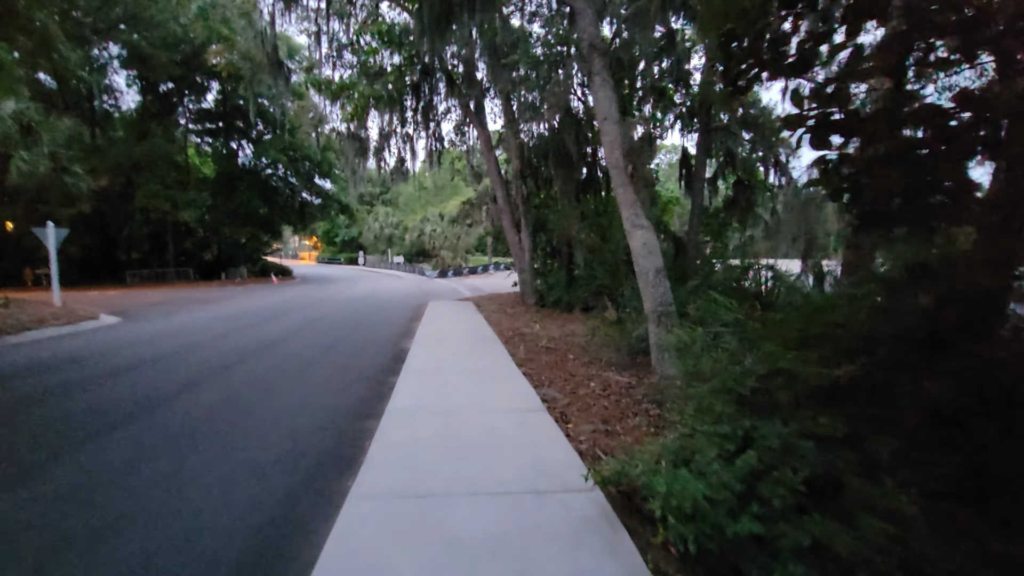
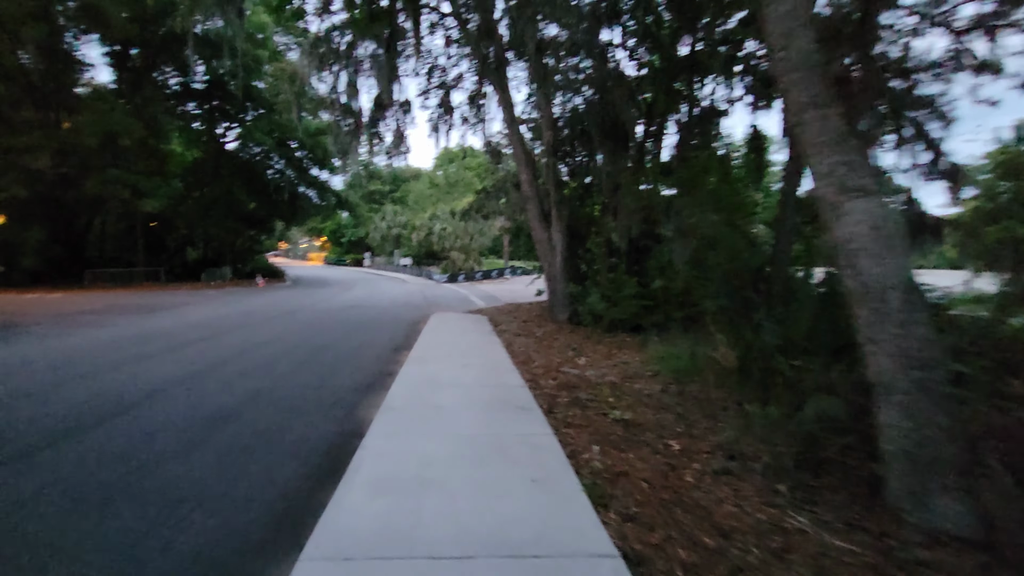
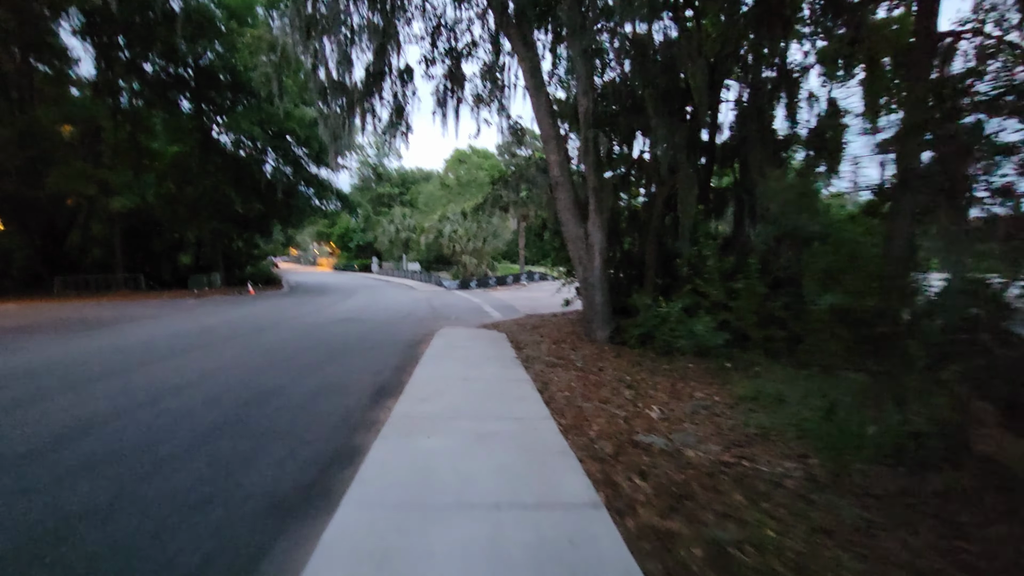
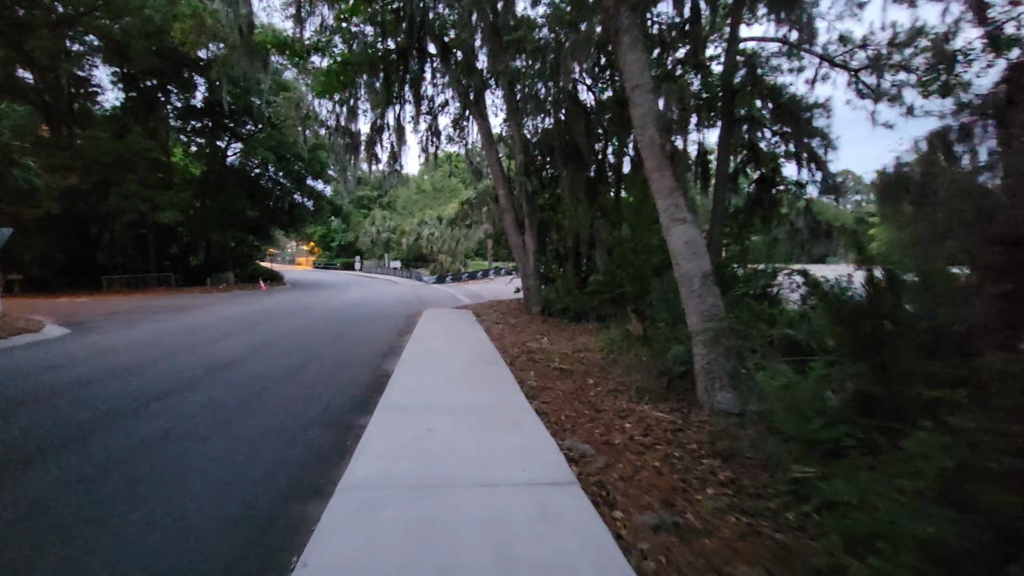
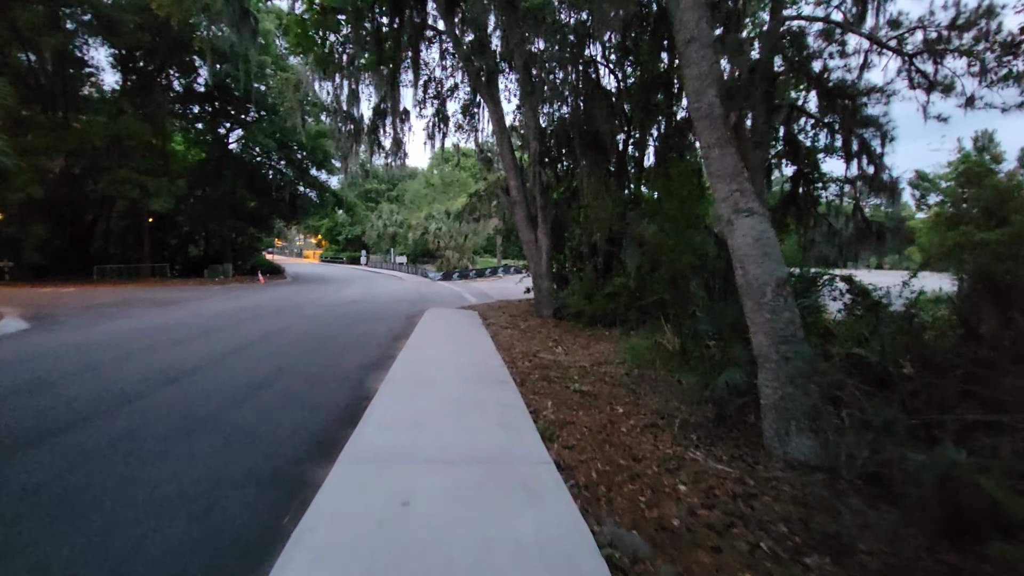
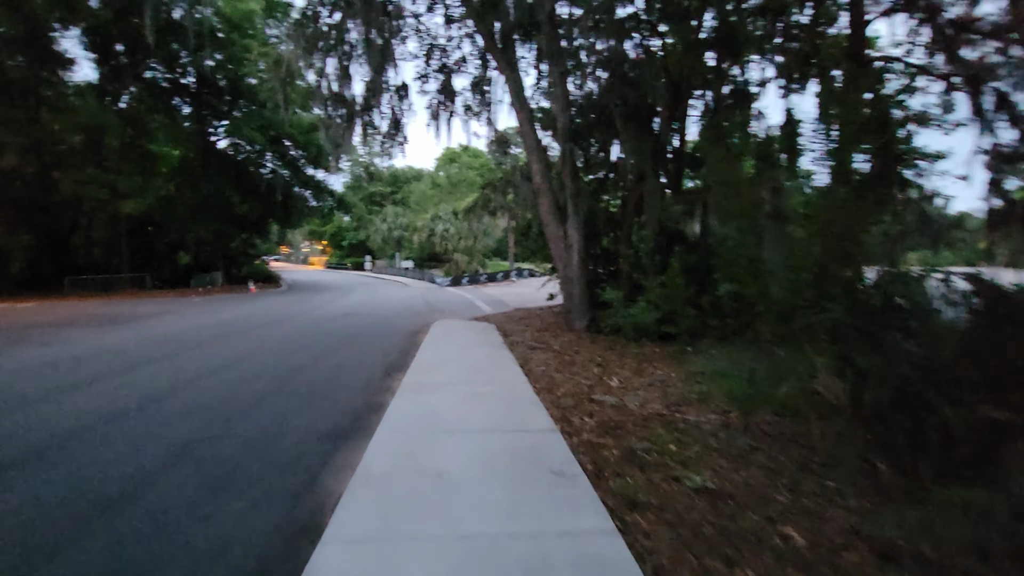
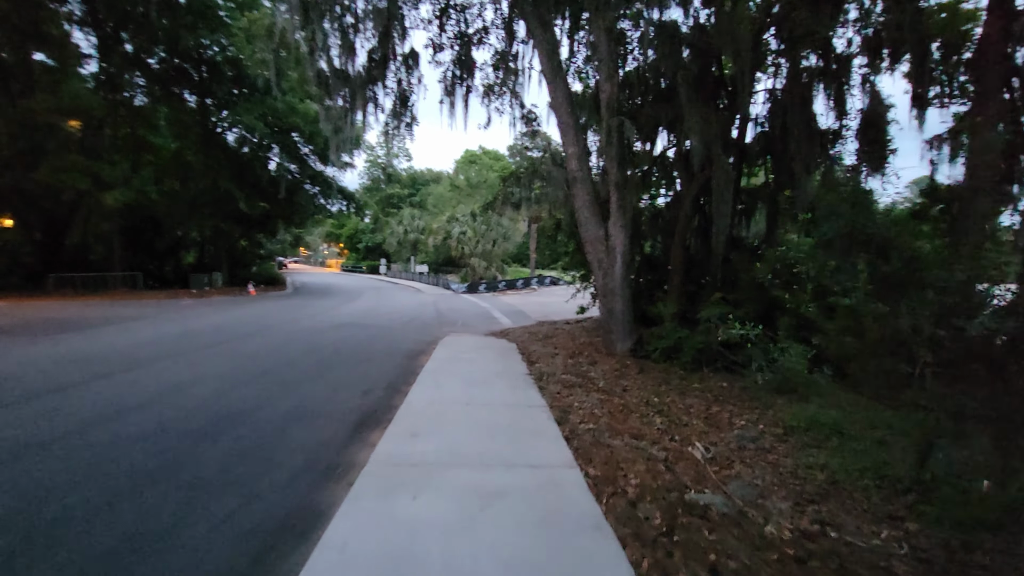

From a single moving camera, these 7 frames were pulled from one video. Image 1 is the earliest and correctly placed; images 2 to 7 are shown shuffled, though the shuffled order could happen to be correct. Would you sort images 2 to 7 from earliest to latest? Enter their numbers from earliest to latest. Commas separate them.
4, 5, 2, 6, 3, 7
